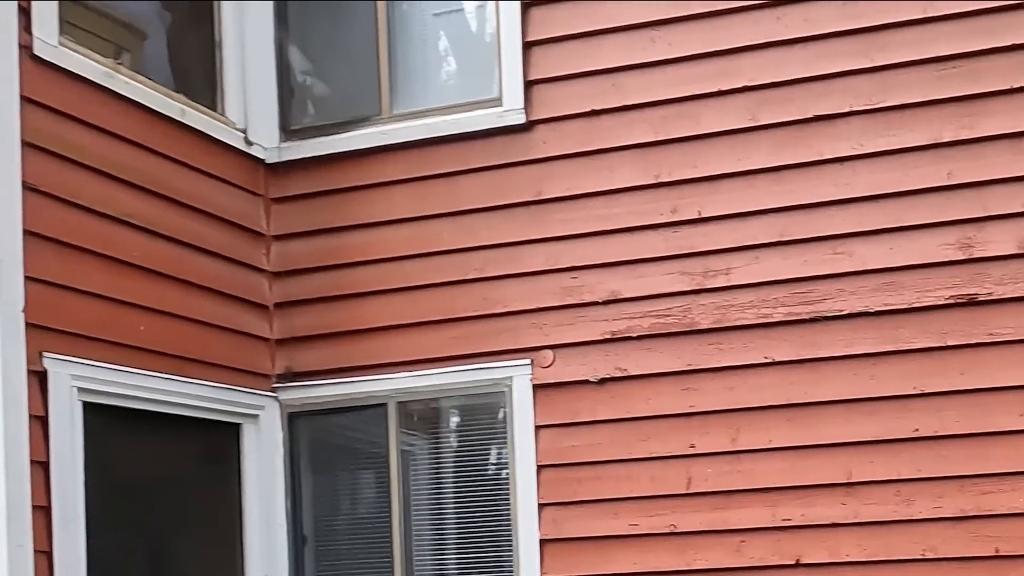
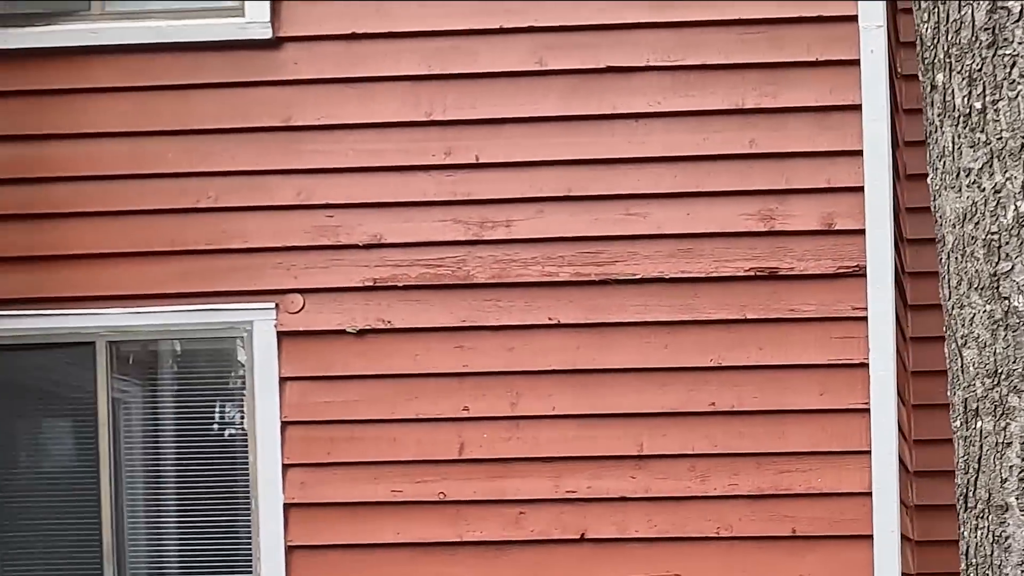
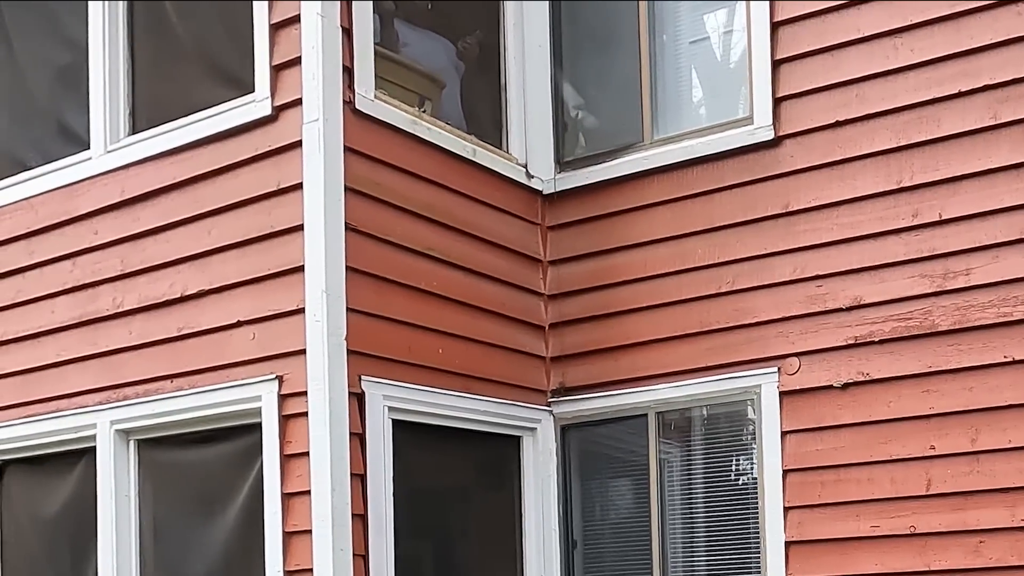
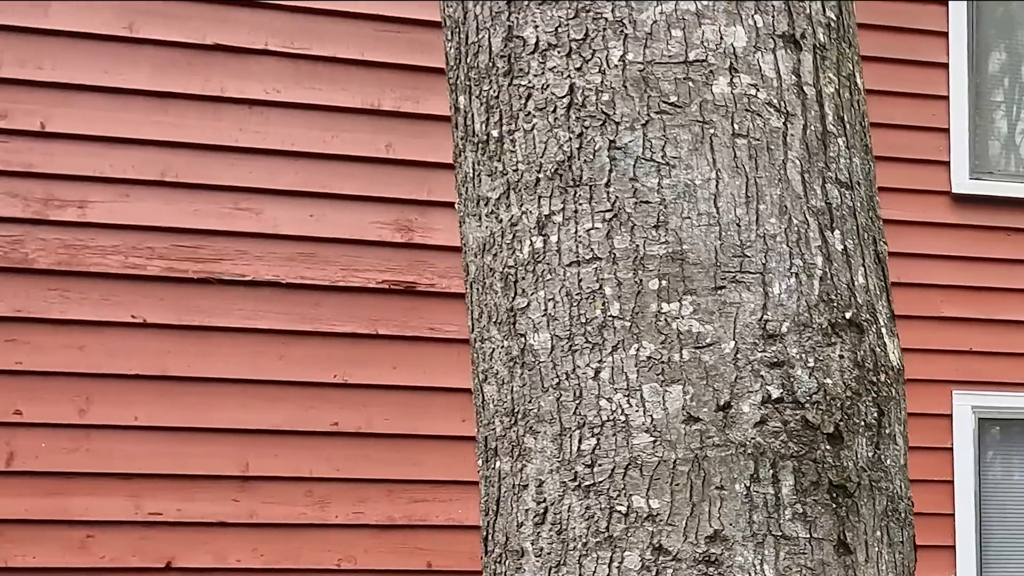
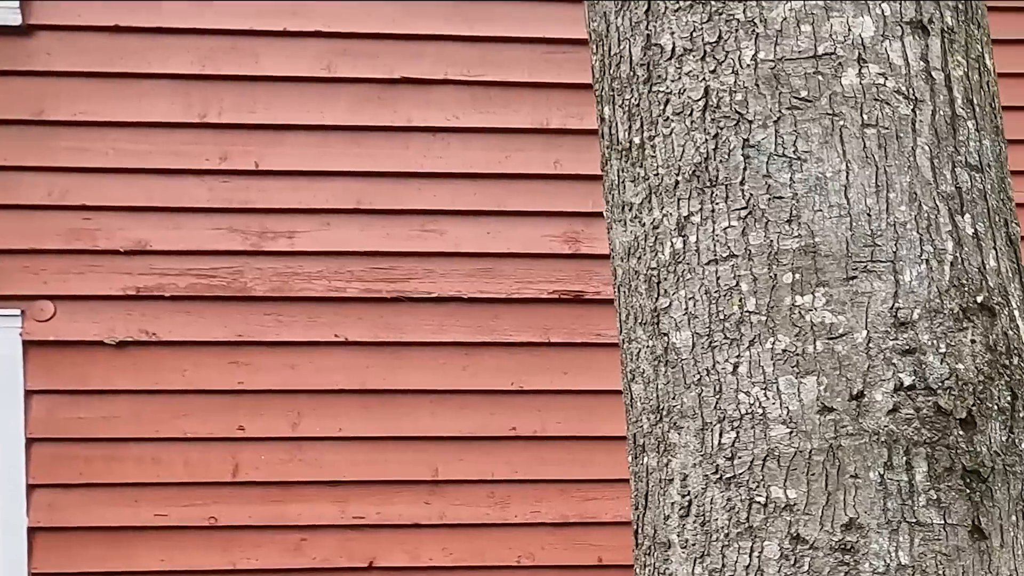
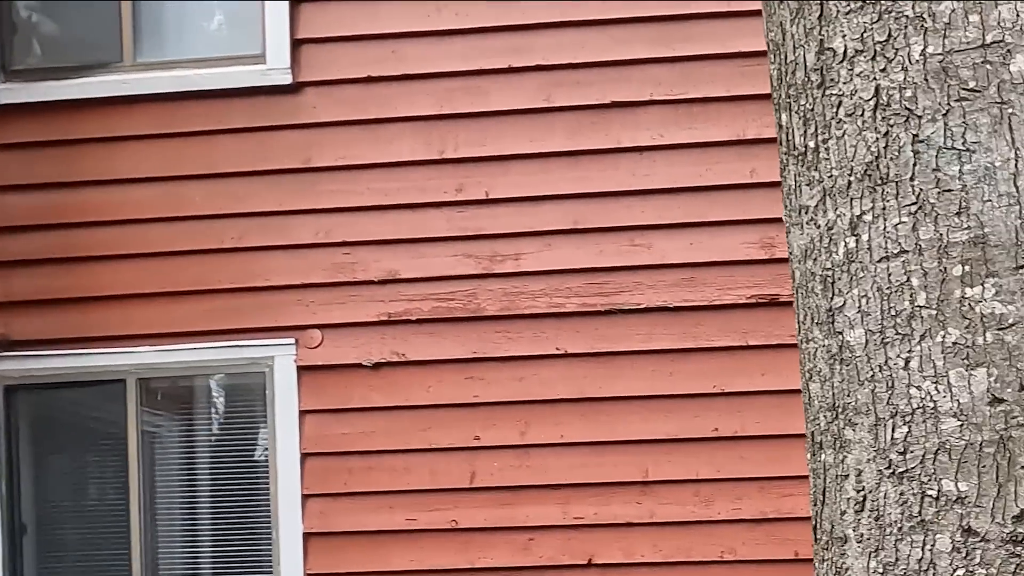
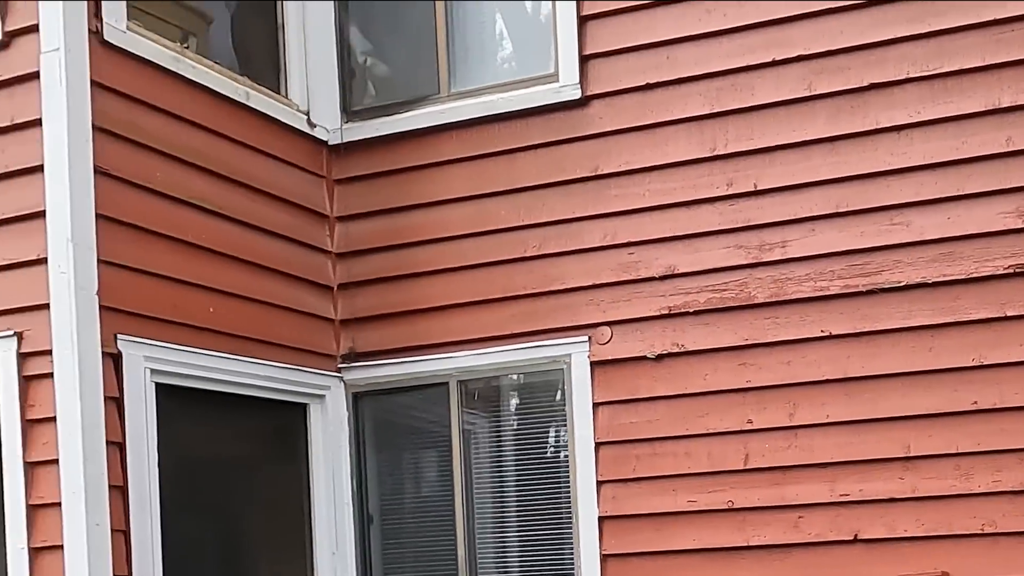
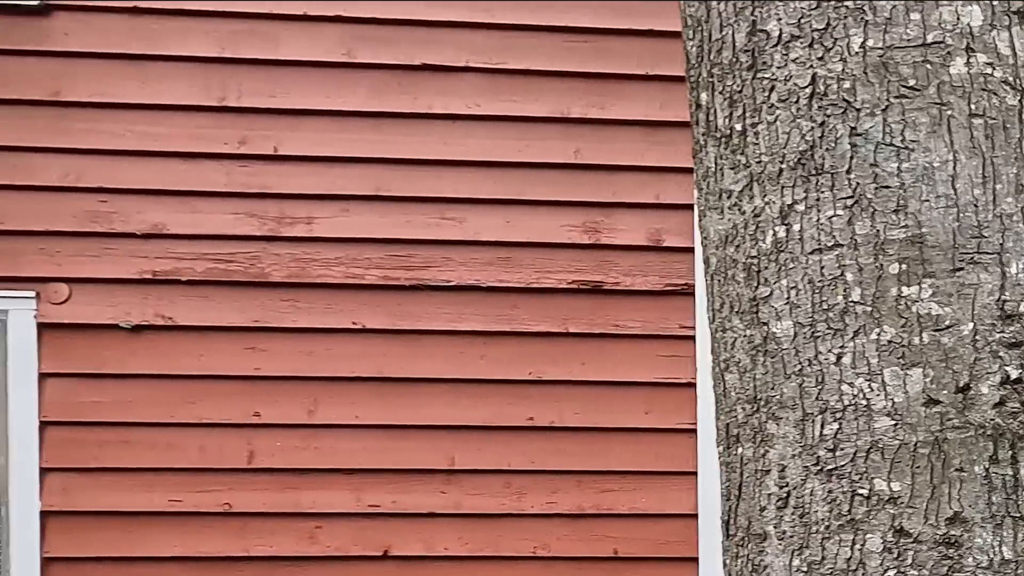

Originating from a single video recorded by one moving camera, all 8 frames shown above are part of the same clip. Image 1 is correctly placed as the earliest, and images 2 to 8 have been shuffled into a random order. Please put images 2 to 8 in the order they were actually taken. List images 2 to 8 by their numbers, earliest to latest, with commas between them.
6, 5, 4, 8, 2, 7, 3
